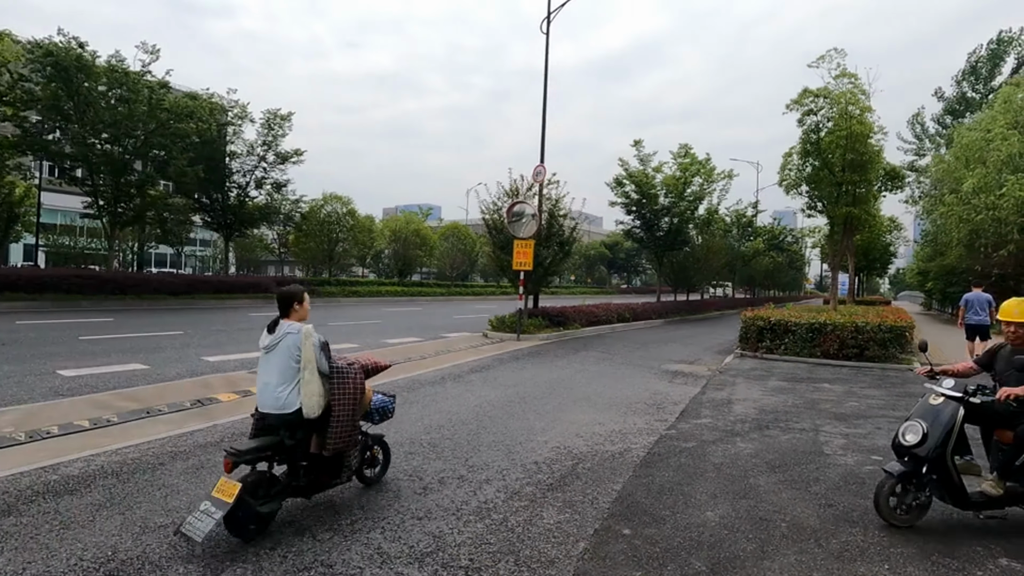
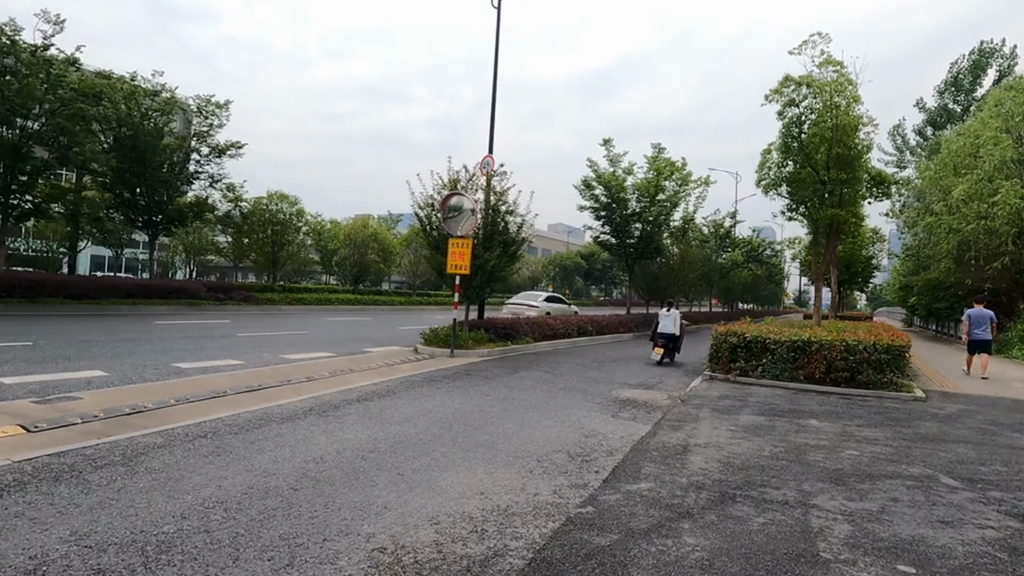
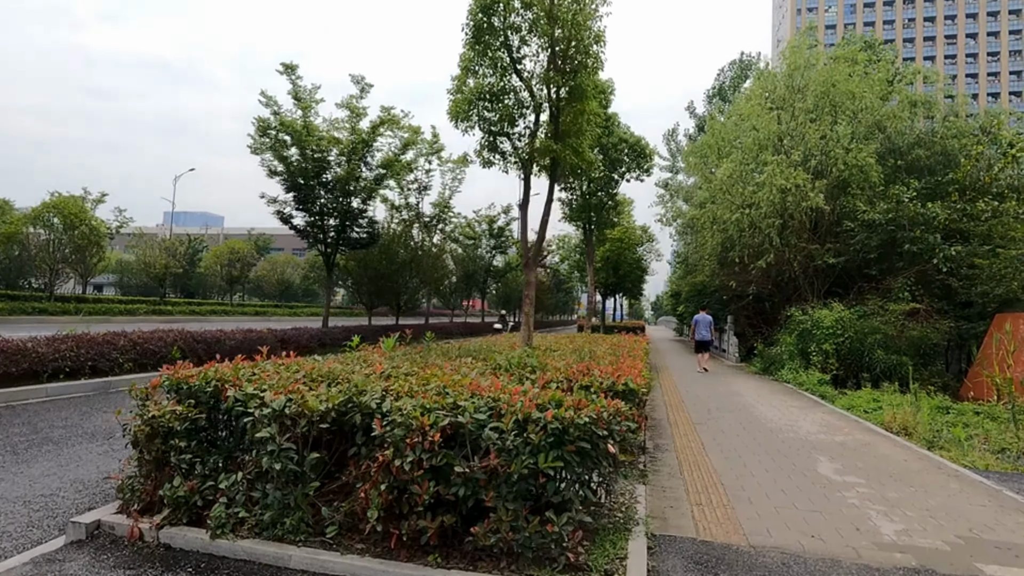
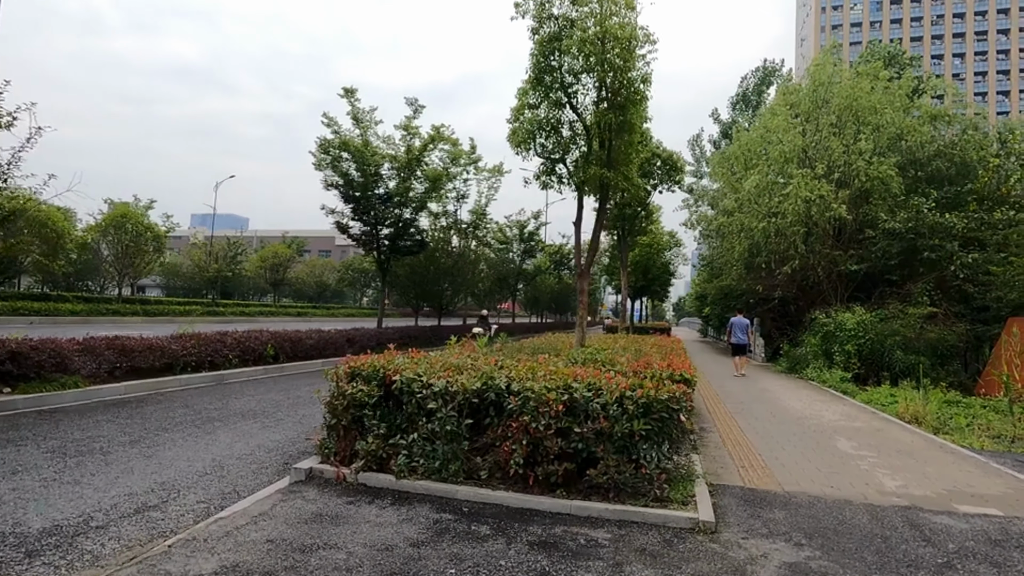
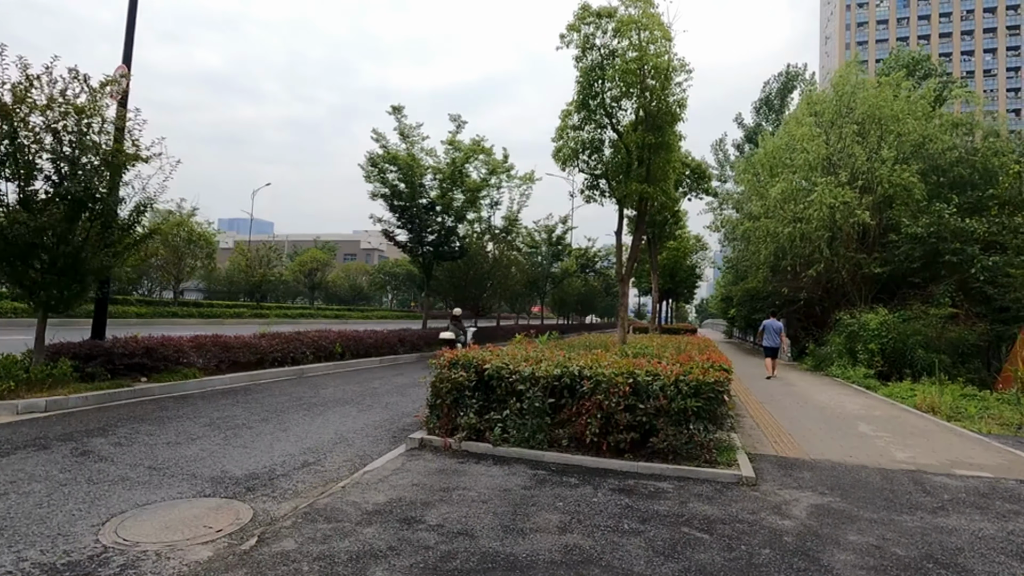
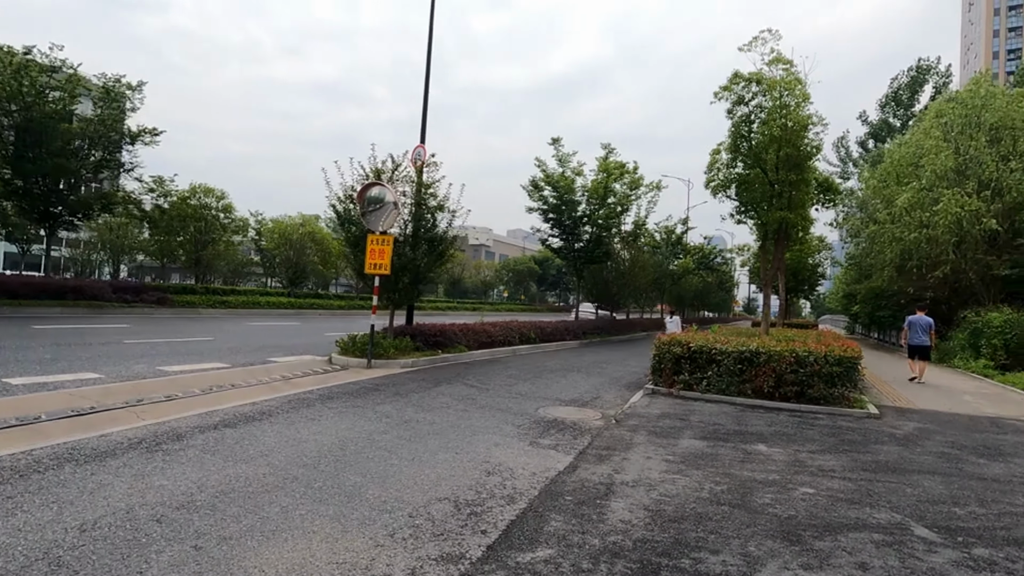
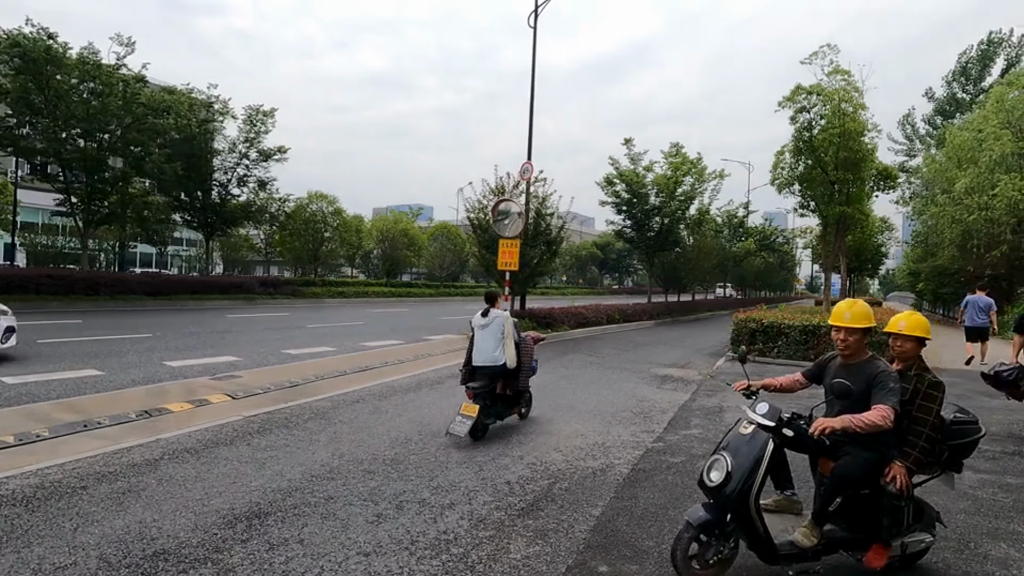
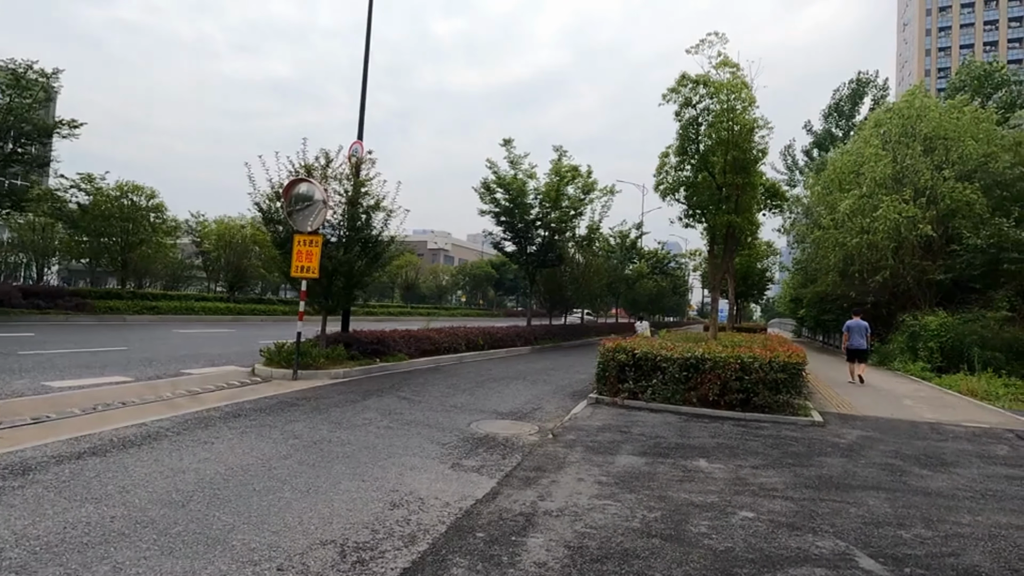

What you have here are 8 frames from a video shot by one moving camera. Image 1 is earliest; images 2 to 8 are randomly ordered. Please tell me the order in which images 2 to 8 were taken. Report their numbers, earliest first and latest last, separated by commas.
7, 2, 6, 8, 5, 4, 3
